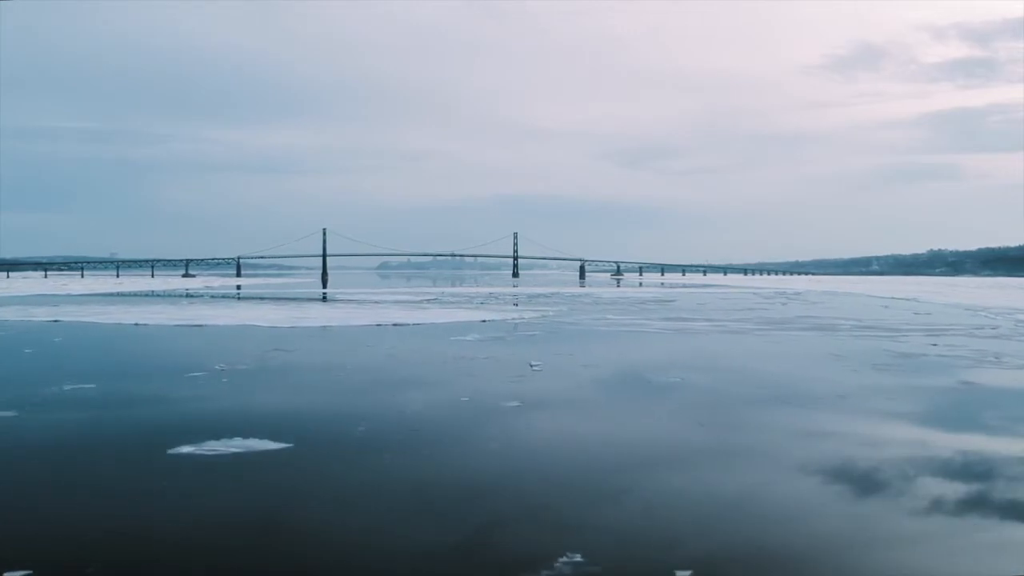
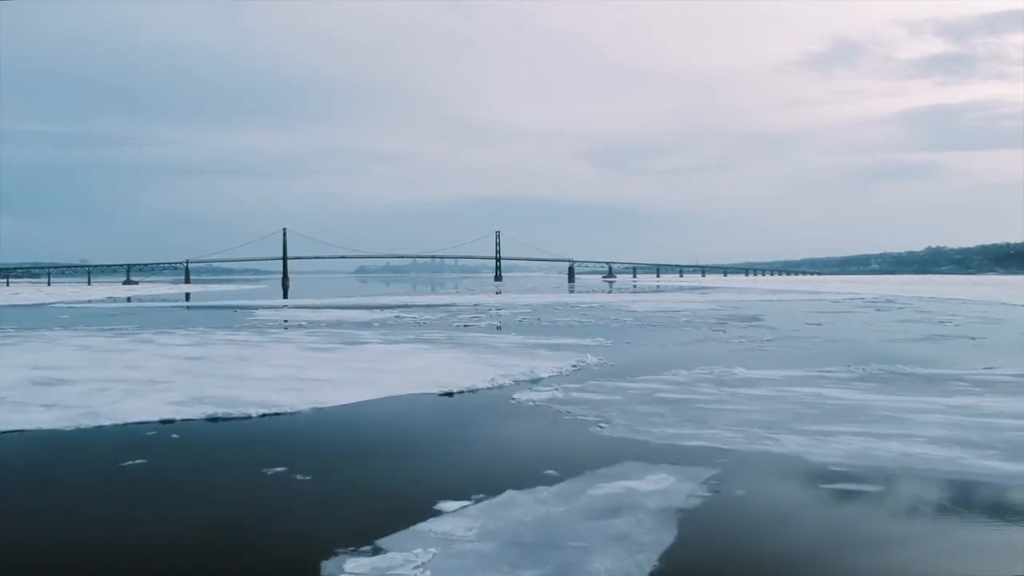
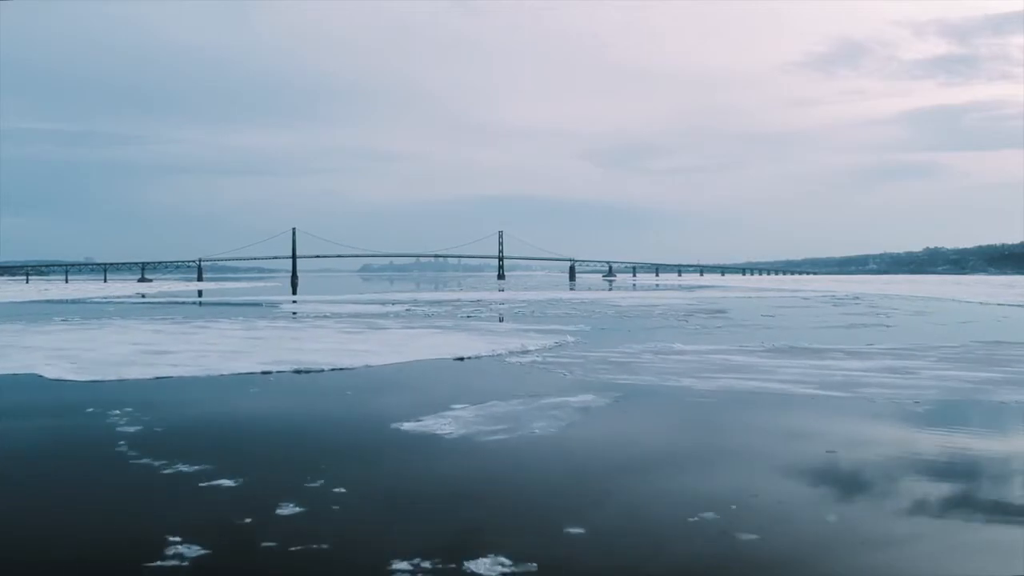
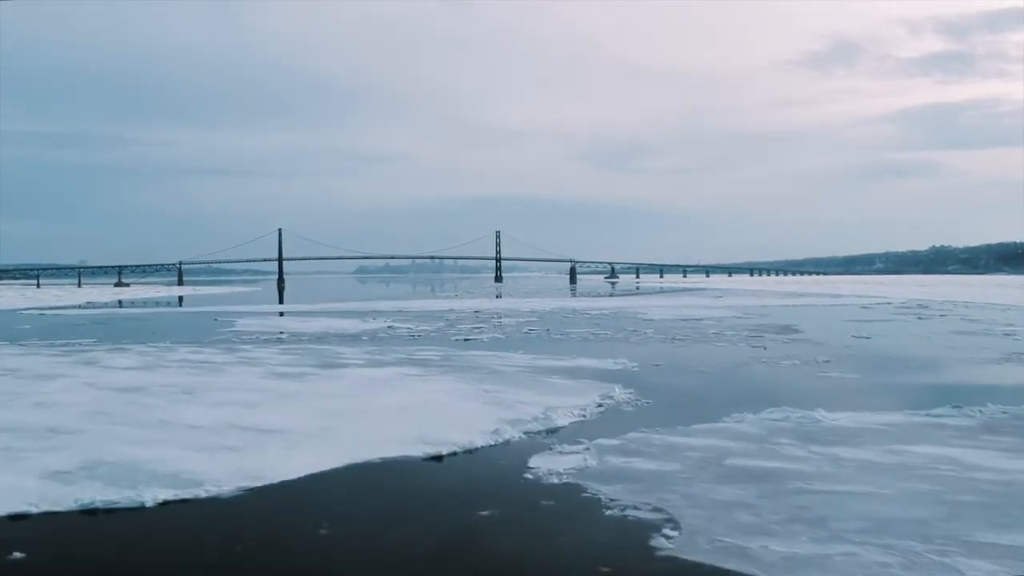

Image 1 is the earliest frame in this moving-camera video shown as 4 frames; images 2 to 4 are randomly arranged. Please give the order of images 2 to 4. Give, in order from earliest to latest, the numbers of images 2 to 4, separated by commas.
3, 2, 4
